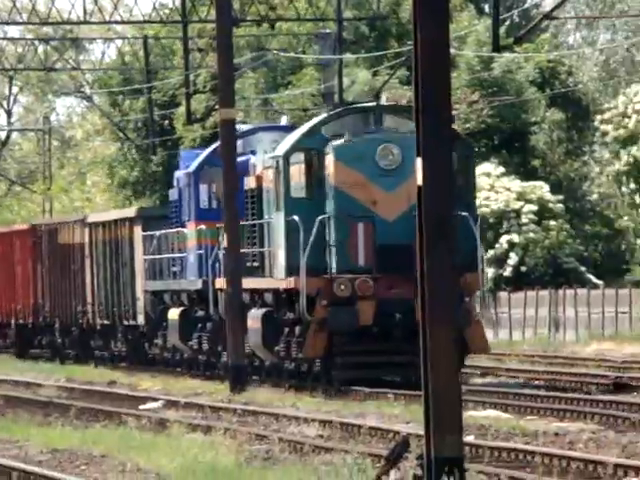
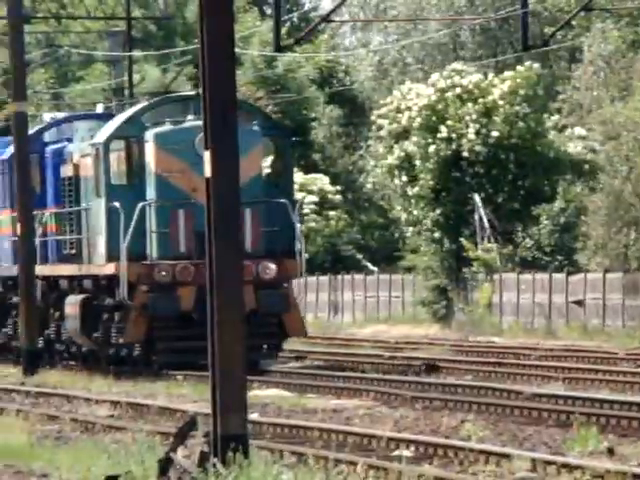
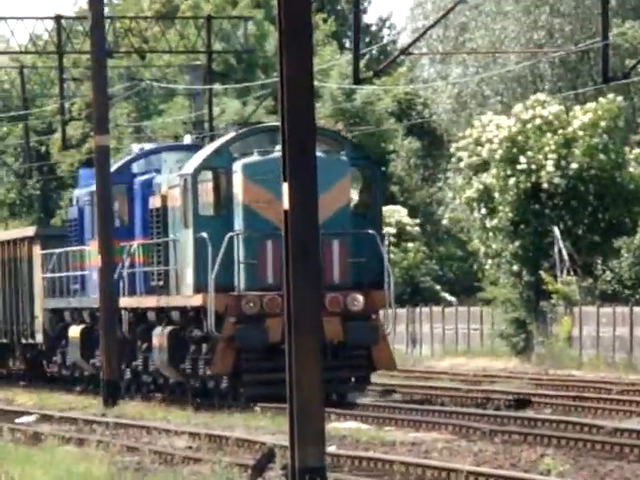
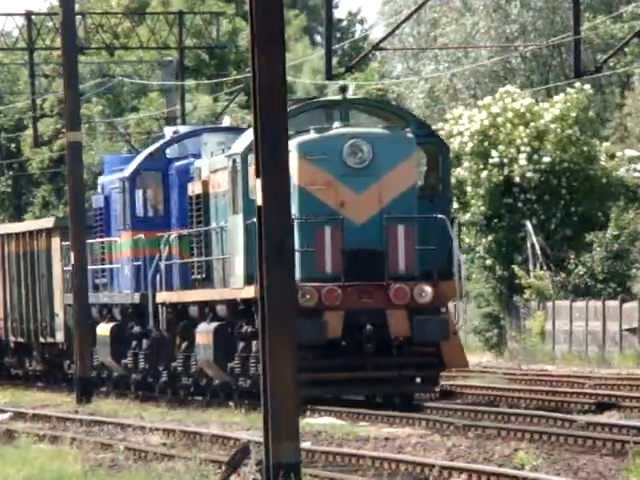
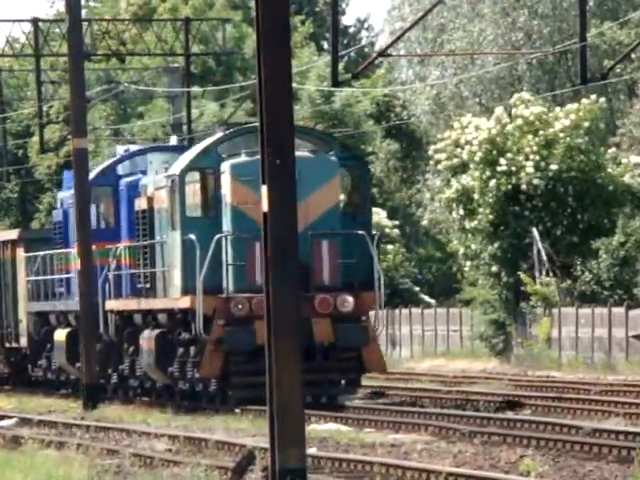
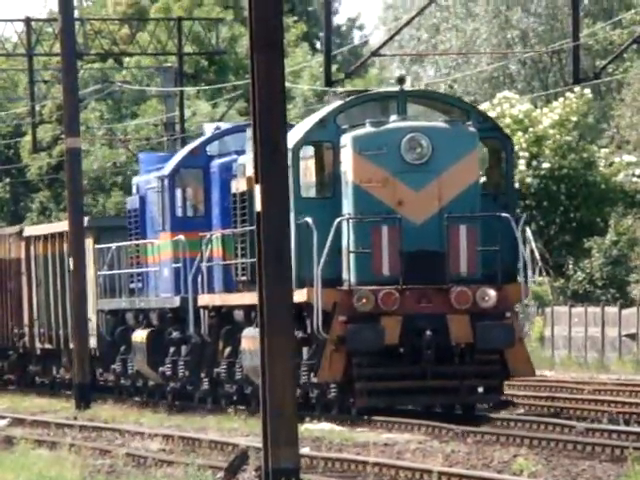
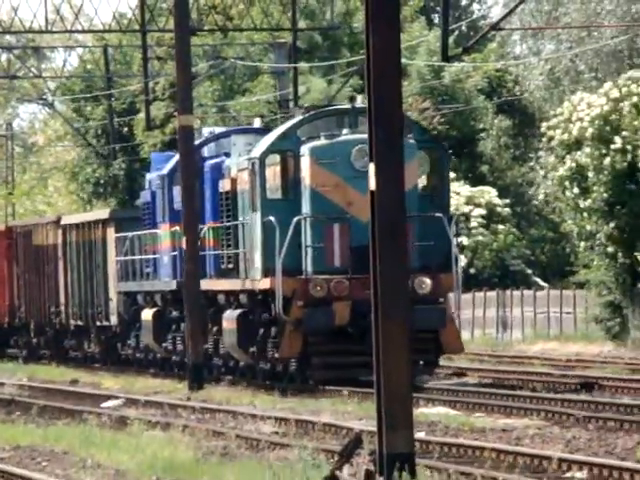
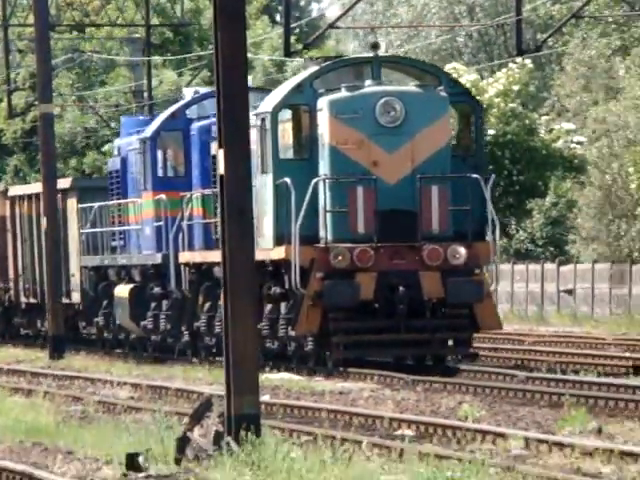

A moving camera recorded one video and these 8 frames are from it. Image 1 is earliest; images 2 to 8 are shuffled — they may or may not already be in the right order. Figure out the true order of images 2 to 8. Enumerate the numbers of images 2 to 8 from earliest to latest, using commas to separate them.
7, 2, 3, 5, 4, 6, 8
